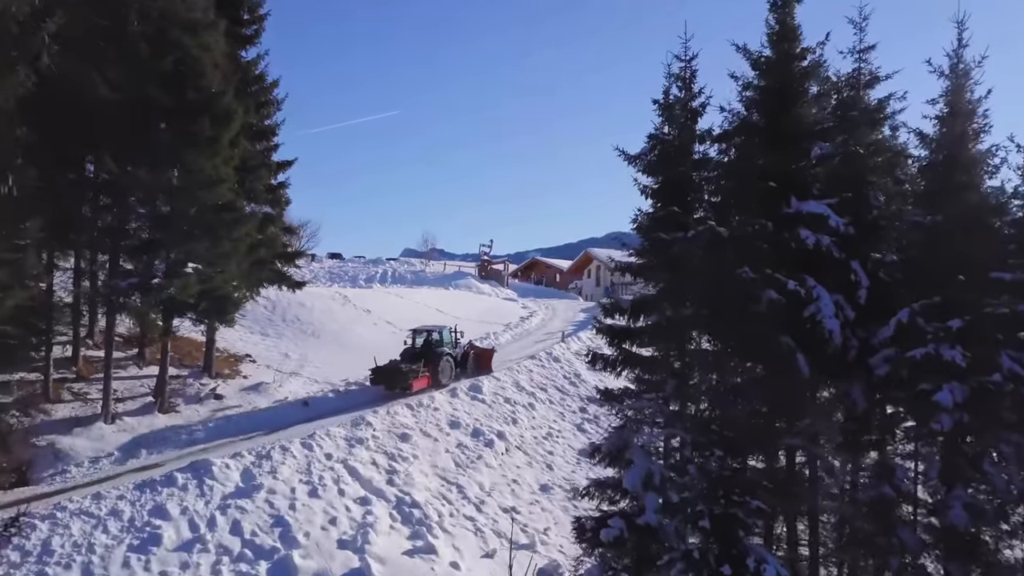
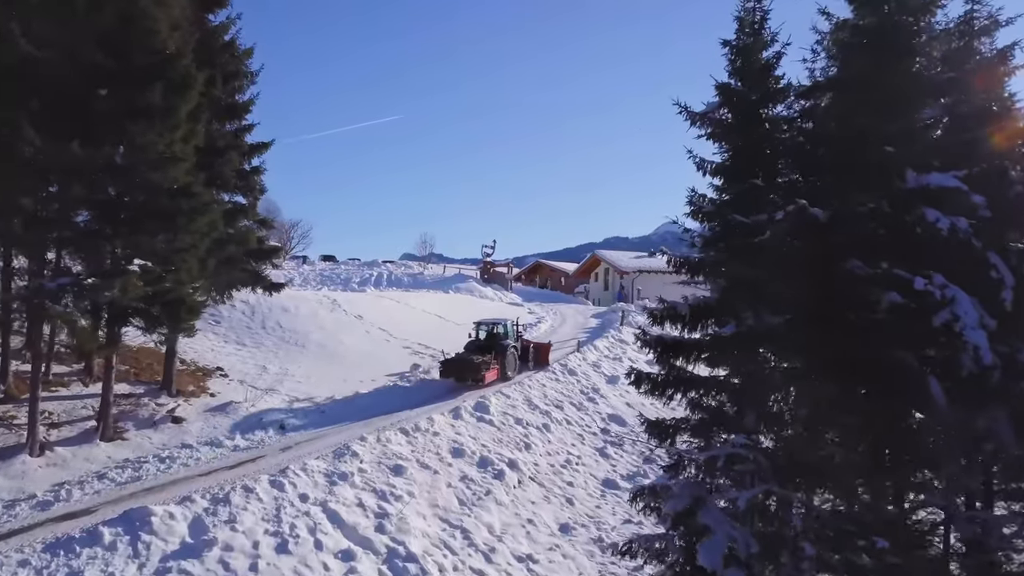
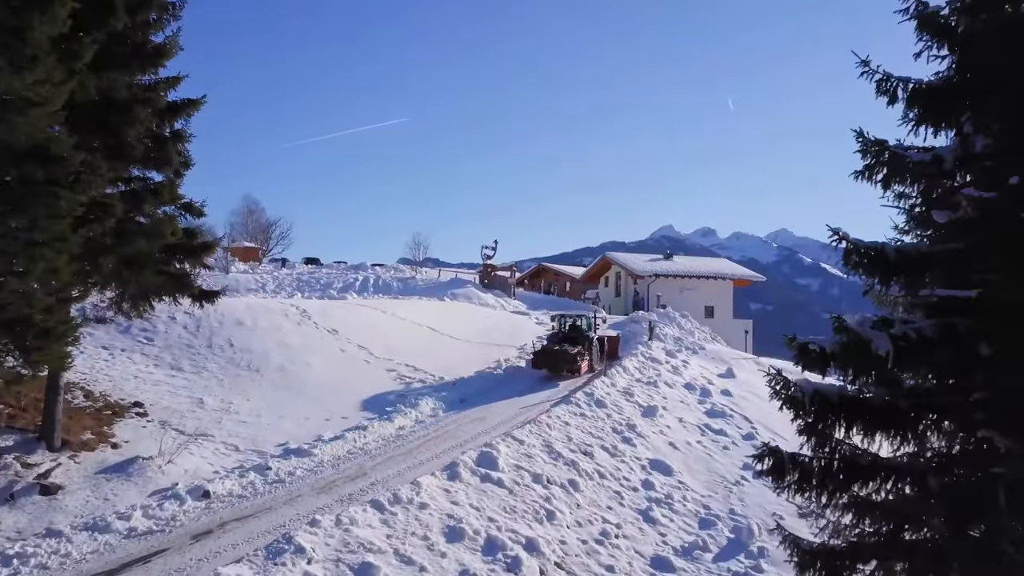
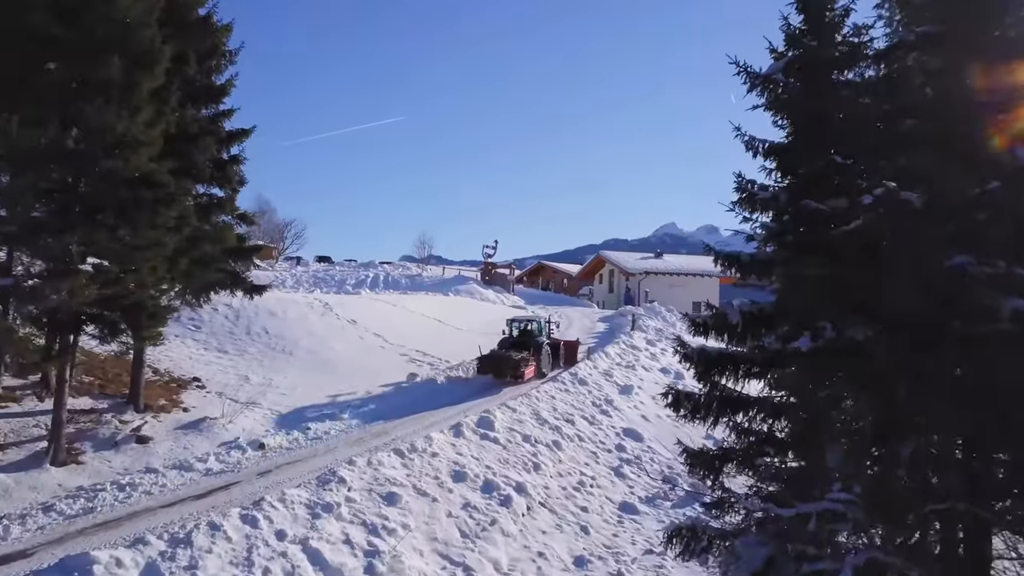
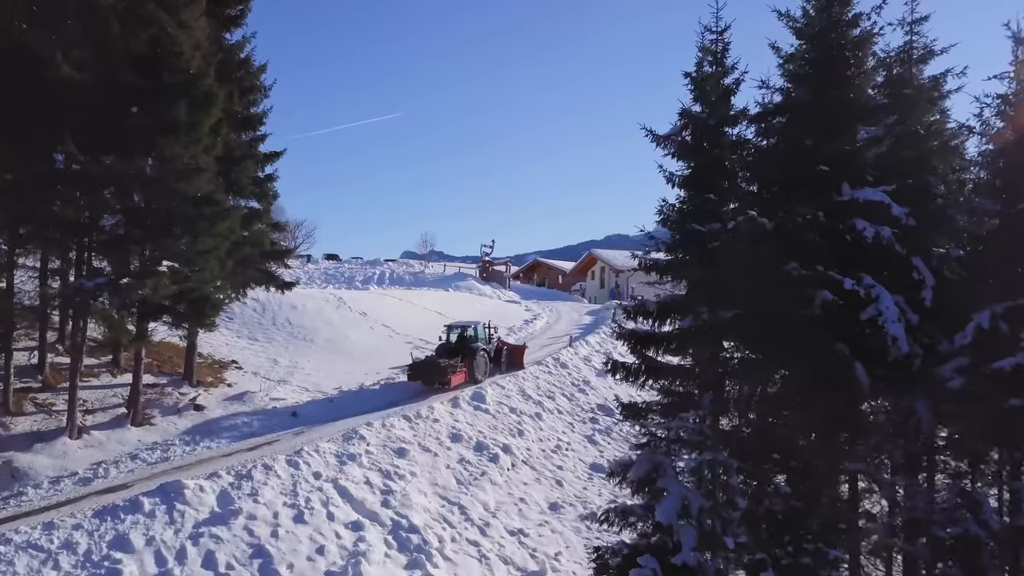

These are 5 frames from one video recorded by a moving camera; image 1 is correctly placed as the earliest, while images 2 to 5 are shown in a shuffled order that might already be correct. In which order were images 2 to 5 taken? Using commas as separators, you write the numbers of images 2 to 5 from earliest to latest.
5, 2, 4, 3
